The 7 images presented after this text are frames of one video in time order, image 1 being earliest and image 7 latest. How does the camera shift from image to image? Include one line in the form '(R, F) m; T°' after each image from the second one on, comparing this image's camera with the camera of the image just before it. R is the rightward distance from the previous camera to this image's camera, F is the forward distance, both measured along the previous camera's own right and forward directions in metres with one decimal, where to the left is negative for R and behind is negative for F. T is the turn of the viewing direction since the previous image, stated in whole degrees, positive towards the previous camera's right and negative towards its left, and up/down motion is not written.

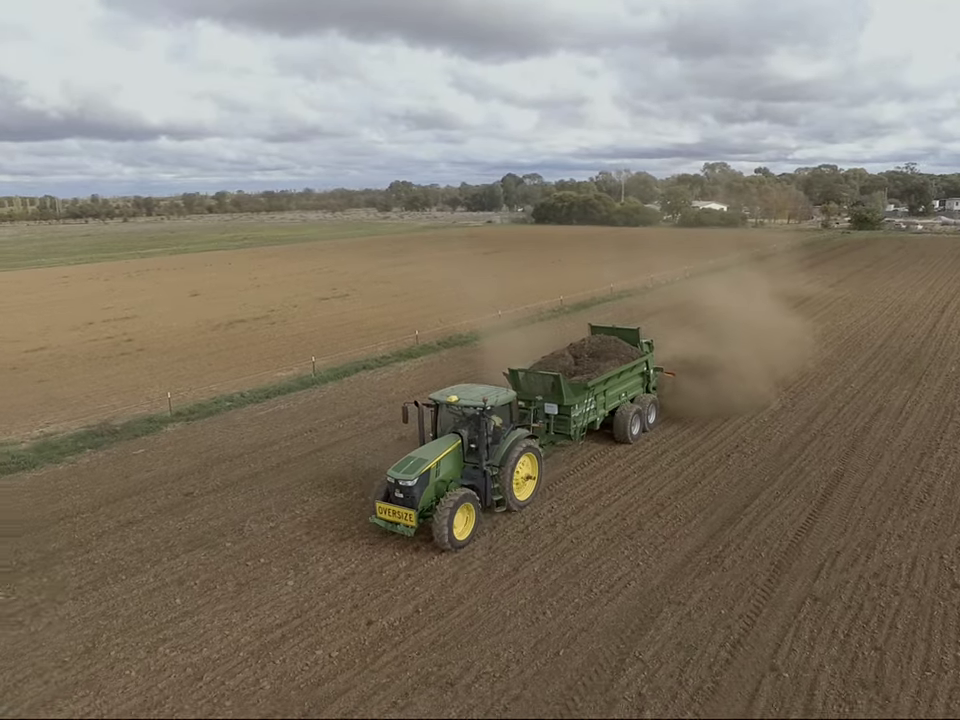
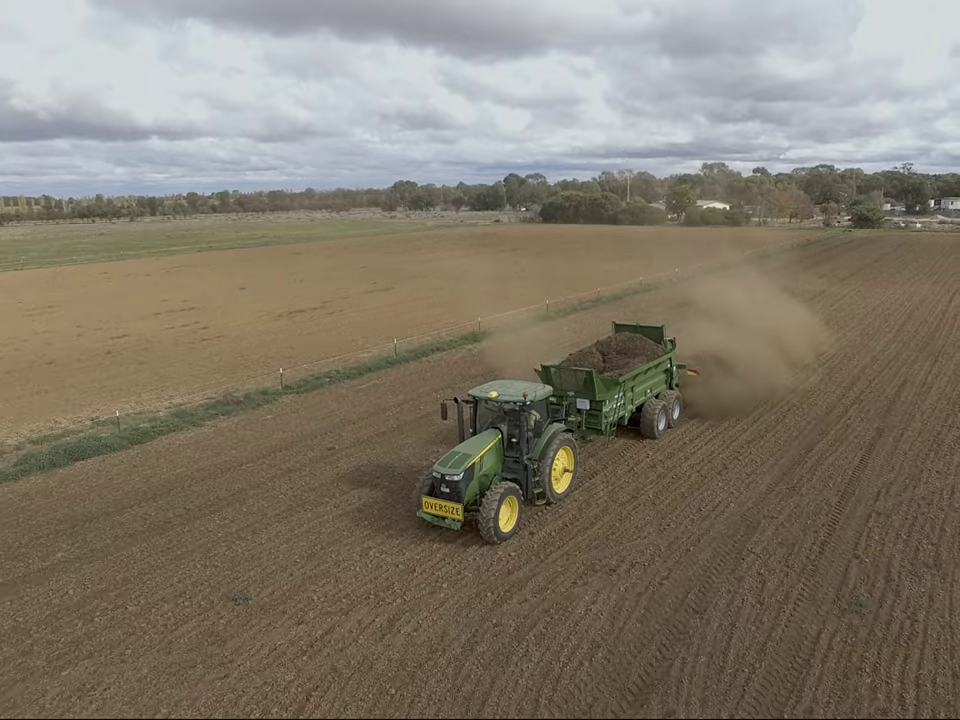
(-1.7, -2.1) m; 0°
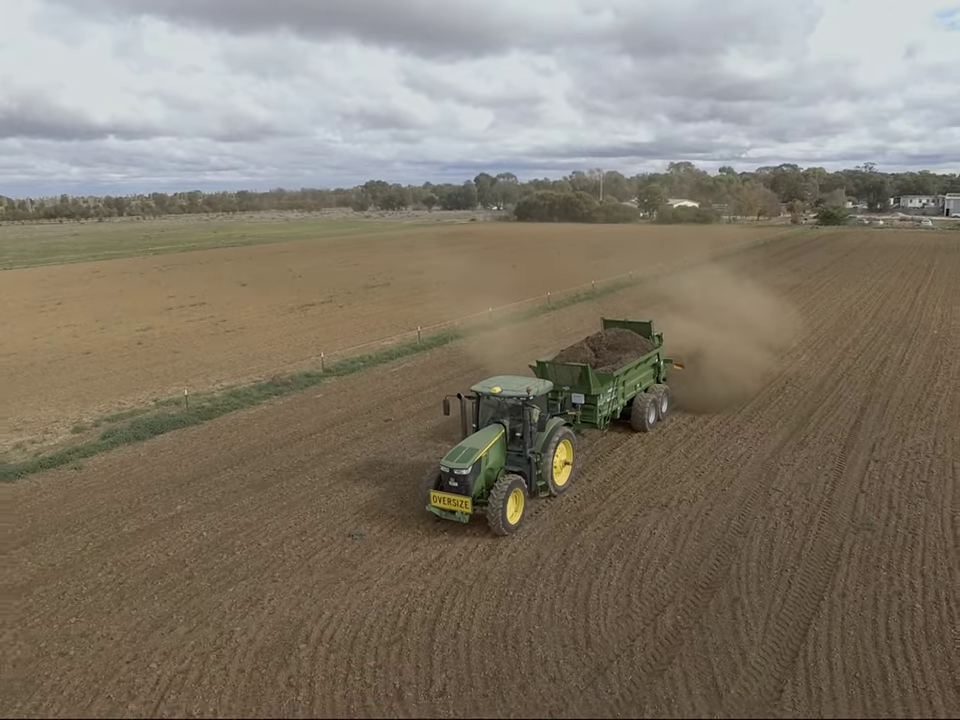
(-1.3, -1.7) m; +2°
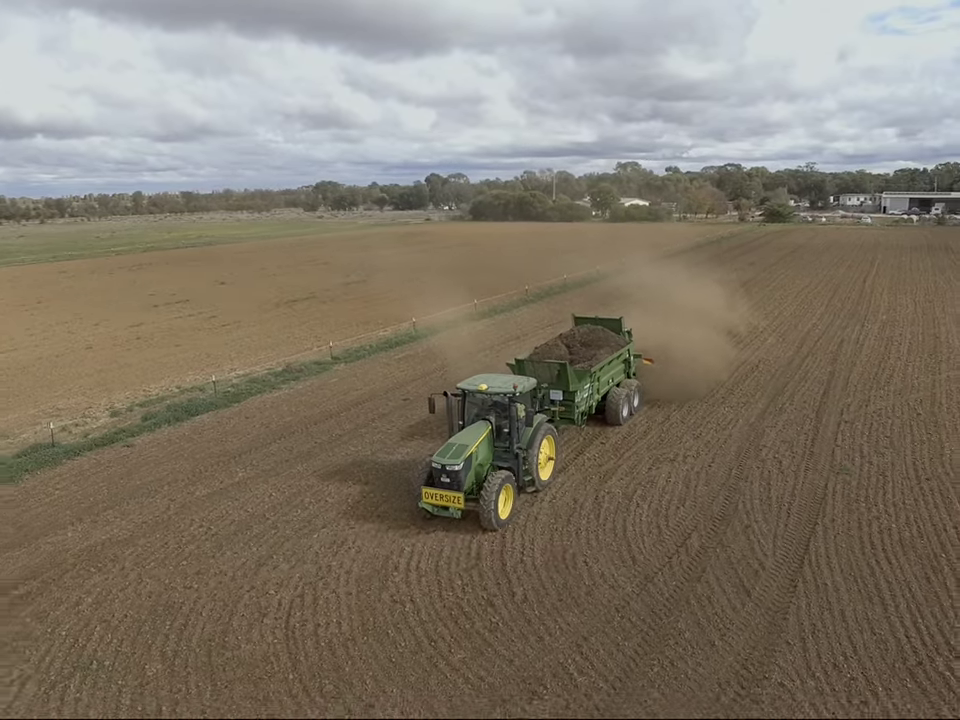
(-1.2, -1.5) m; +4°
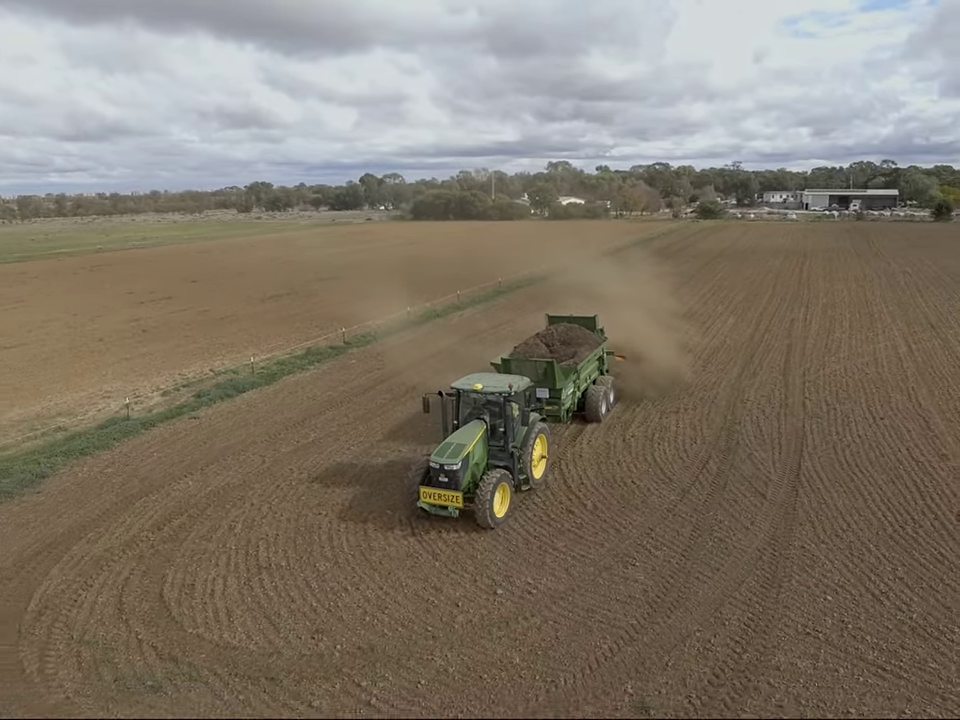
(-1.9, -2.3) m; +5°
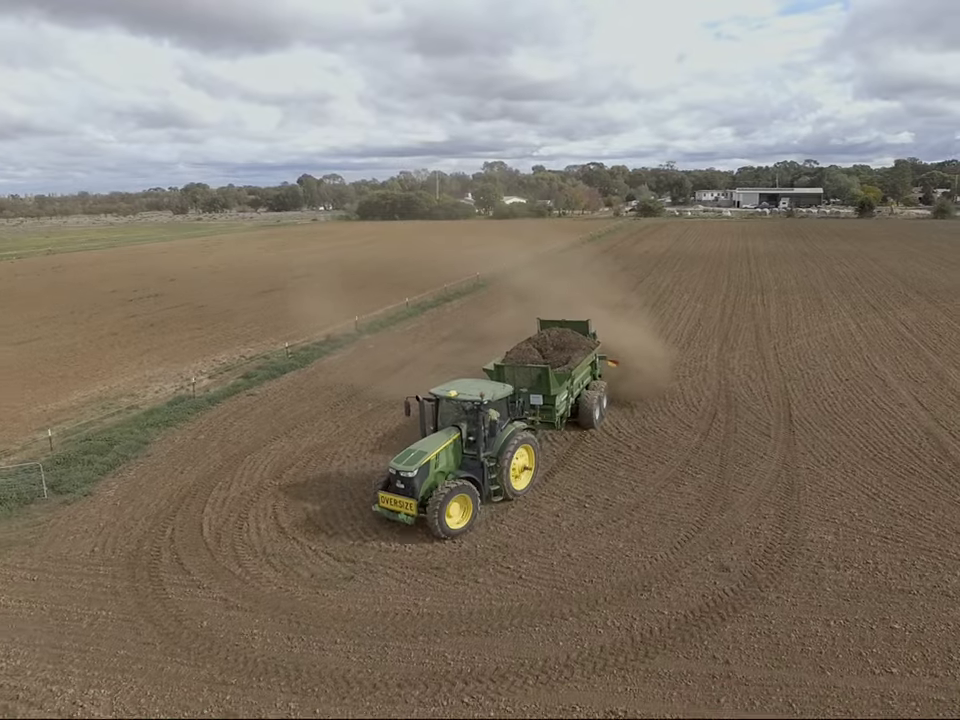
(-2.1, -2.3) m; +5°
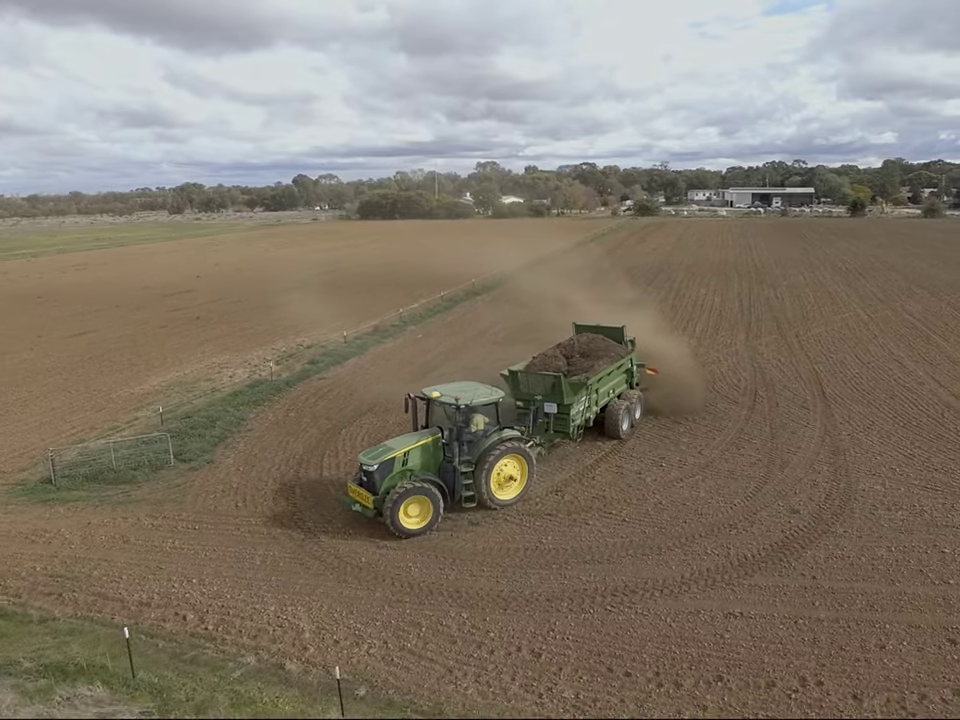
(-1.6, -1.7) m; +1°
